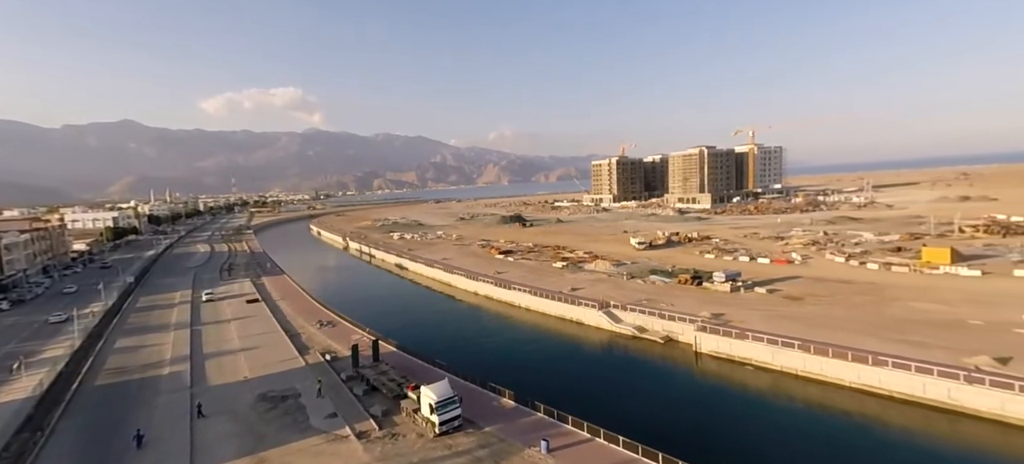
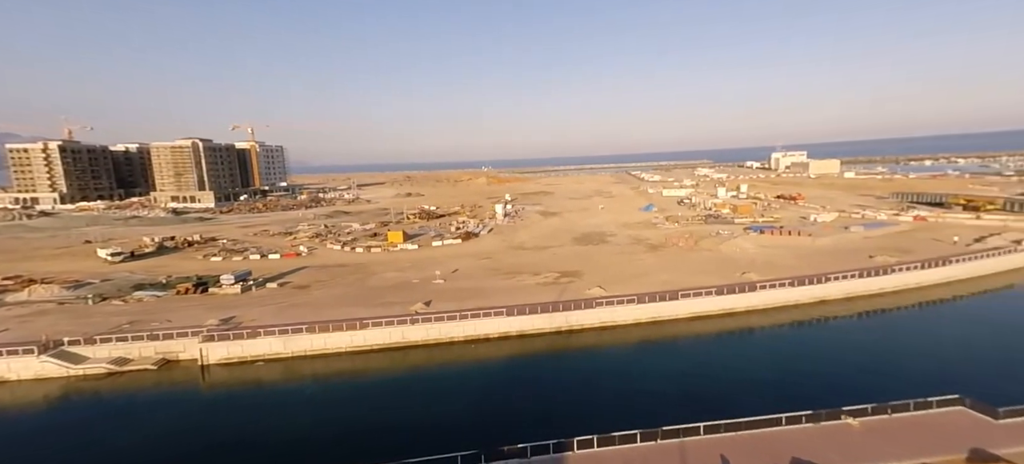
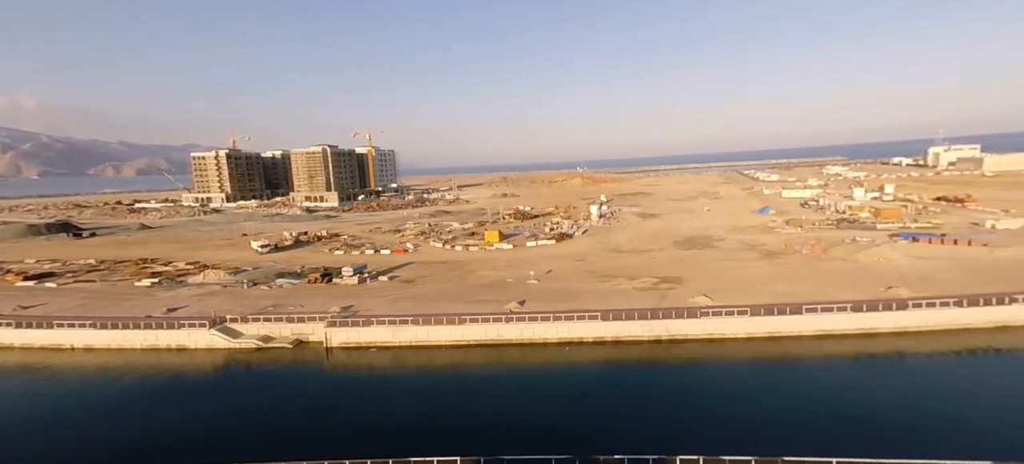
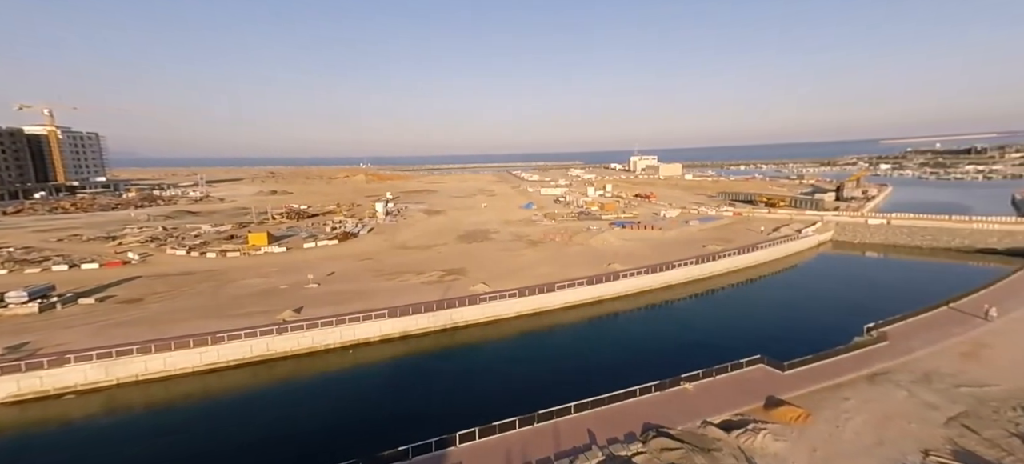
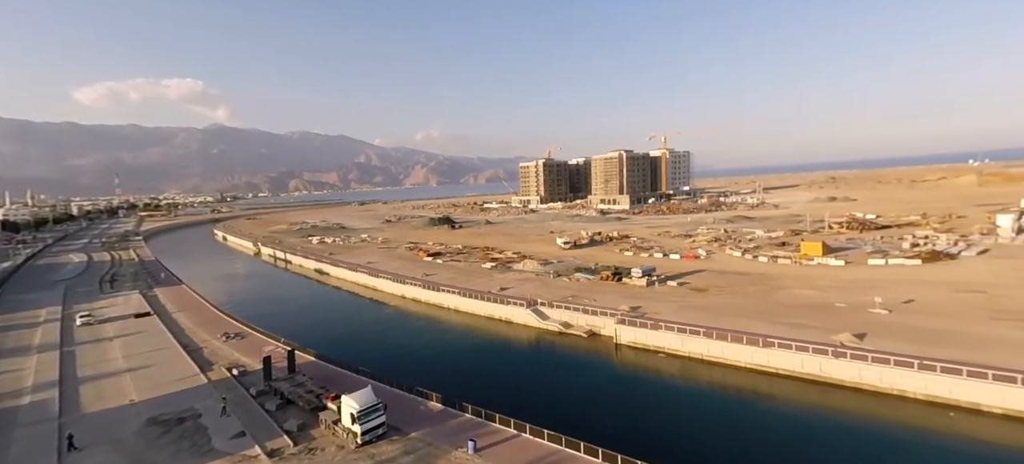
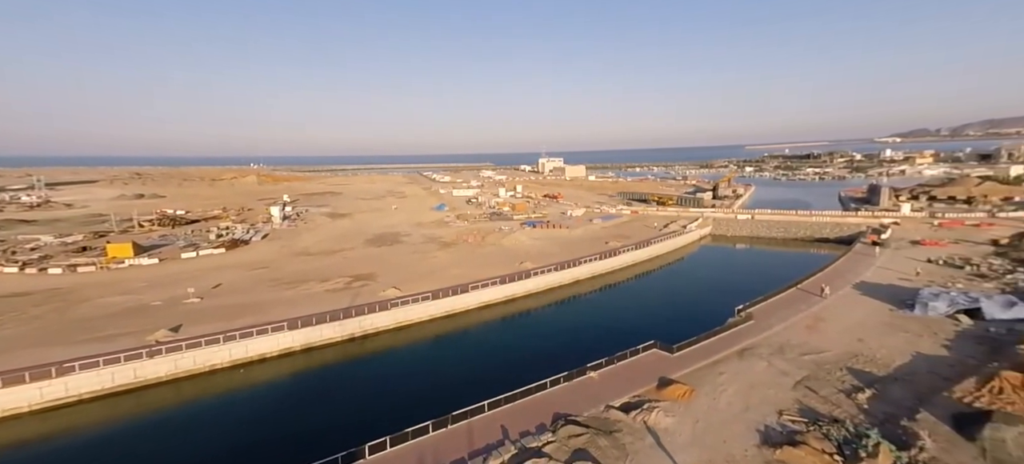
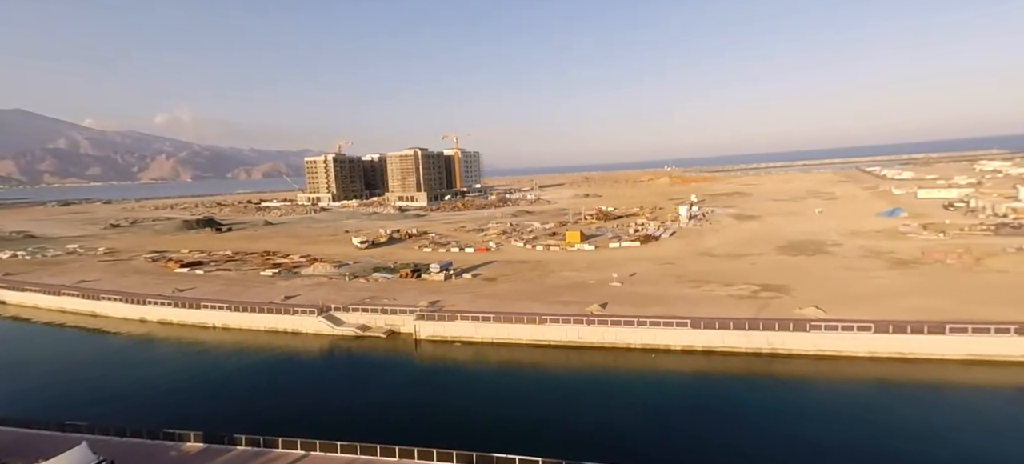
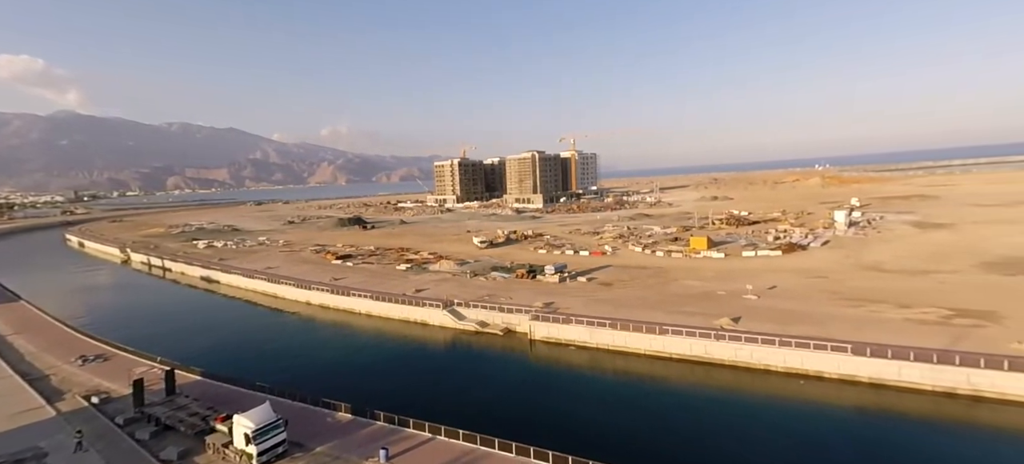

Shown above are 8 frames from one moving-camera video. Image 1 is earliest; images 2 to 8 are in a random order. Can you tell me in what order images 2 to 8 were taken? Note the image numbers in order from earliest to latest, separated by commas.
5, 8, 7, 3, 2, 4, 6
